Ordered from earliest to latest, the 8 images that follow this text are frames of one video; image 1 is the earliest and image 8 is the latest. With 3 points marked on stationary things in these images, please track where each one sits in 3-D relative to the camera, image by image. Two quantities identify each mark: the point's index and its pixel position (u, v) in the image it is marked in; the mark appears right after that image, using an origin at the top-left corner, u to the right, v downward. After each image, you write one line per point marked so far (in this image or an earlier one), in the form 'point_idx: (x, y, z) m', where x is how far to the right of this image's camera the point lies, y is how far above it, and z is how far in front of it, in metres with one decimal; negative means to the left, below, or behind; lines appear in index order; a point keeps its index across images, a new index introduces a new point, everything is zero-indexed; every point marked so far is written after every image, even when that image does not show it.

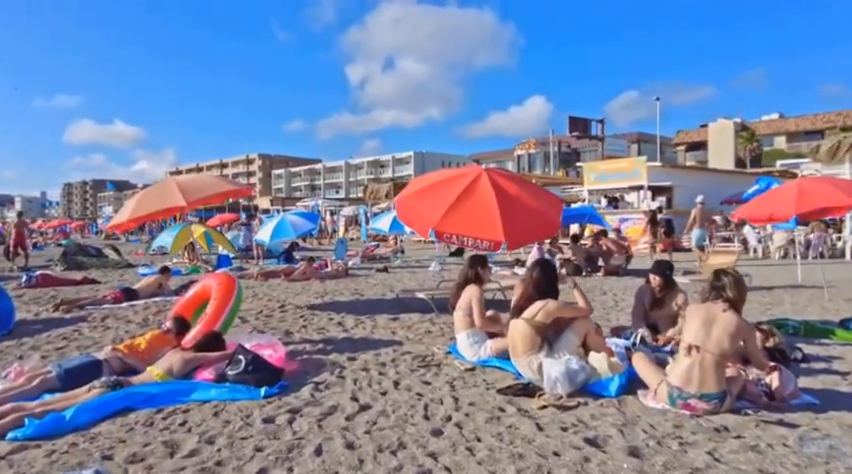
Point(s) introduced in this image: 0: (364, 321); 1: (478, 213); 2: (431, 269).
0: (-0.8, -1.0, +8.0) m
1: (+0.5, +0.3, +6.5) m
2: (+0.1, -0.9, +17.5) m
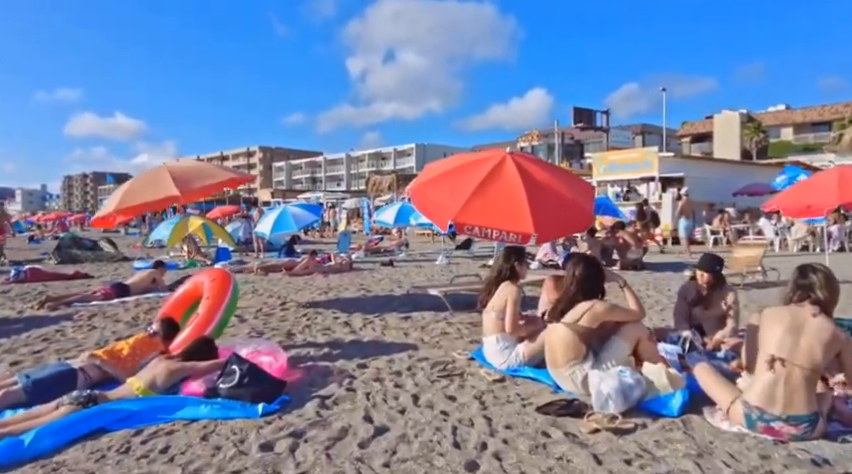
0: (-0.6, -0.9, +7.3) m
1: (+0.7, +0.4, +5.8) m
2: (+0.3, -0.7, +16.8) m
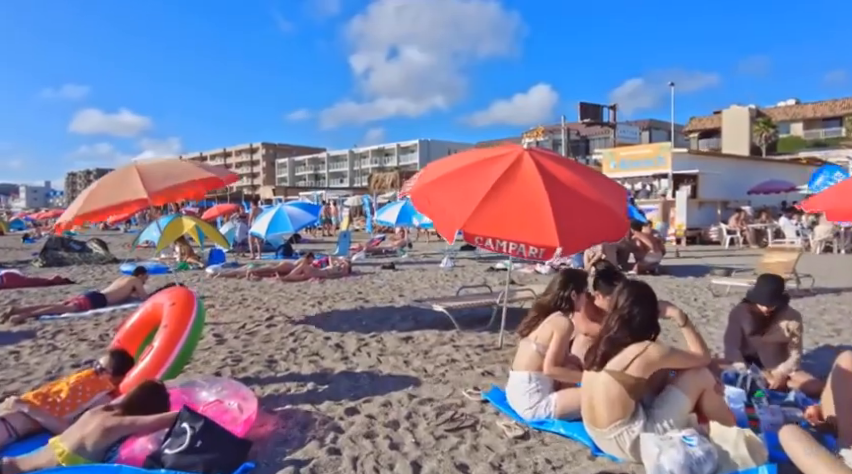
0: (-0.6, -1.0, +6.3) m
1: (+0.7, +0.3, +4.8) m
2: (+0.4, -0.8, +15.9) m
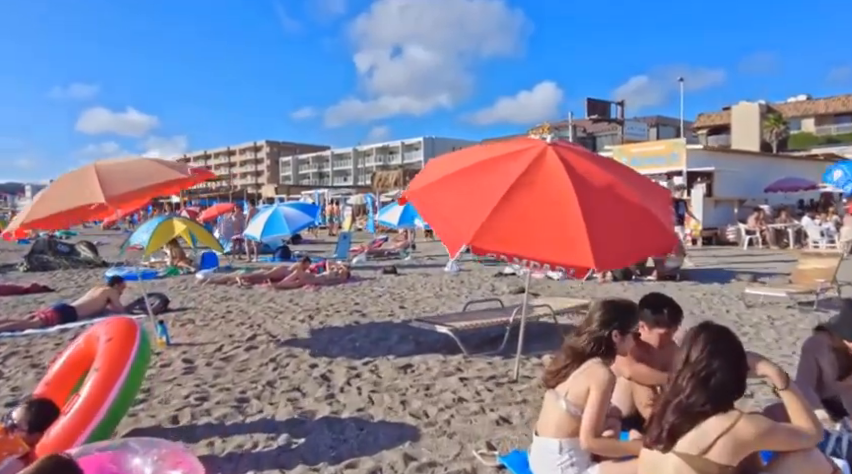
0: (-0.5, -1.1, +5.4) m
1: (+0.7, +0.2, +3.9) m
2: (+0.5, -0.8, +14.9) m
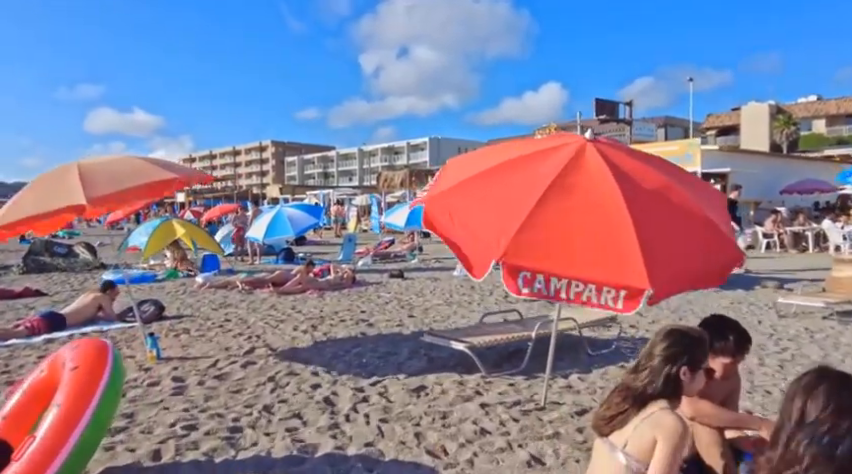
0: (-0.4, -1.2, +4.8) m
1: (+0.8, +0.1, +3.3) m
2: (+0.7, -0.9, +14.4) m
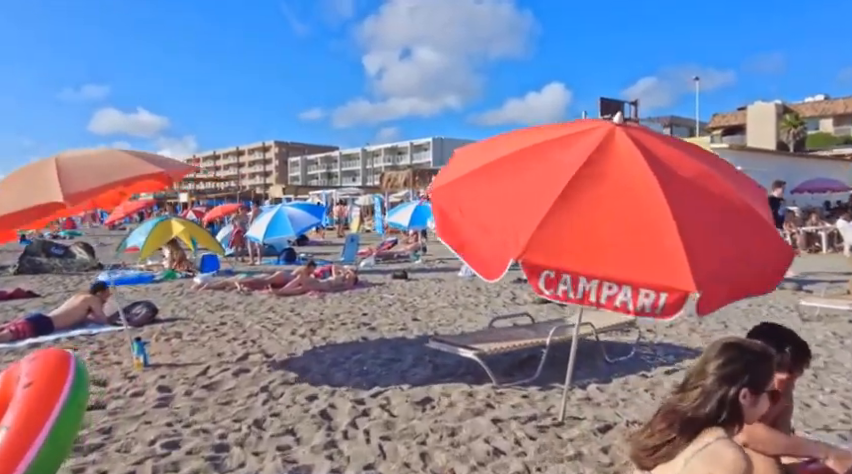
0: (-0.4, -1.2, +4.4) m
1: (+0.9, +0.1, +2.9) m
2: (+0.8, -0.9, +13.9) m
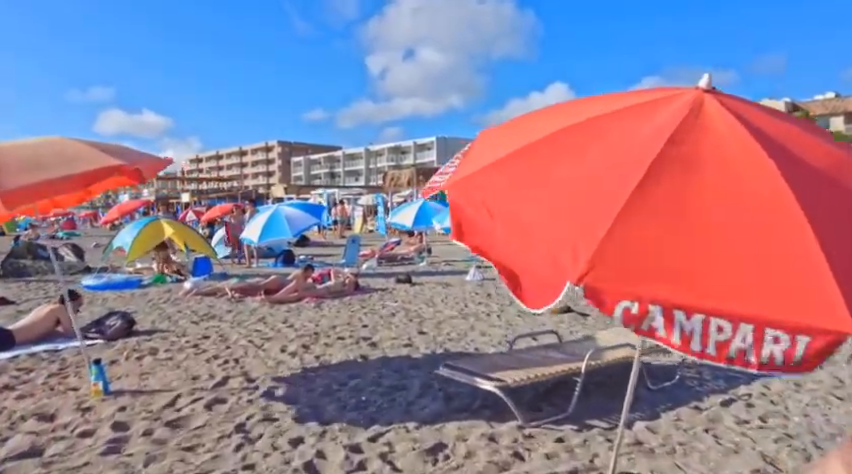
0: (-0.3, -1.2, +3.5) m
1: (+0.9, +0.1, +2.0) m
2: (+0.9, -0.9, +13.0) m
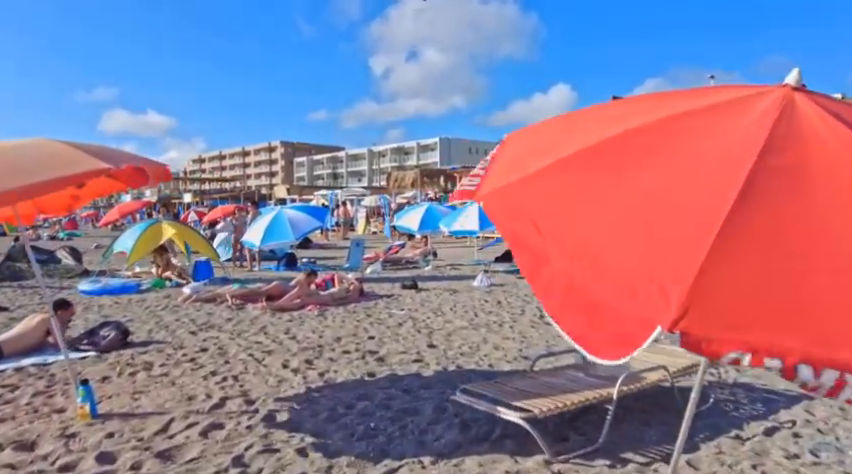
0: (-0.2, -1.3, +3.1) m
1: (+1.0, 0.0, +1.6) m
2: (+1.0, -1.0, +12.6) m
